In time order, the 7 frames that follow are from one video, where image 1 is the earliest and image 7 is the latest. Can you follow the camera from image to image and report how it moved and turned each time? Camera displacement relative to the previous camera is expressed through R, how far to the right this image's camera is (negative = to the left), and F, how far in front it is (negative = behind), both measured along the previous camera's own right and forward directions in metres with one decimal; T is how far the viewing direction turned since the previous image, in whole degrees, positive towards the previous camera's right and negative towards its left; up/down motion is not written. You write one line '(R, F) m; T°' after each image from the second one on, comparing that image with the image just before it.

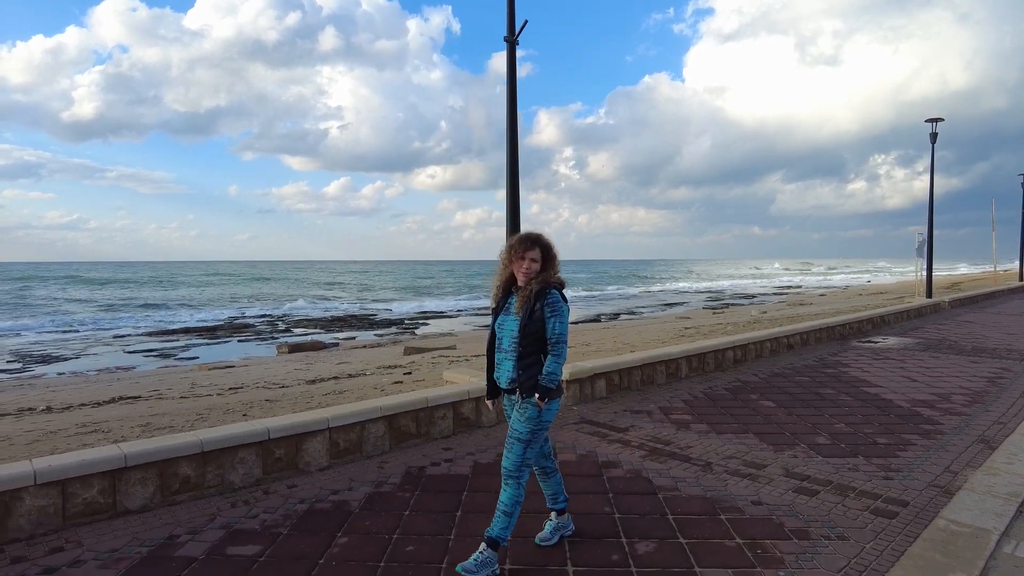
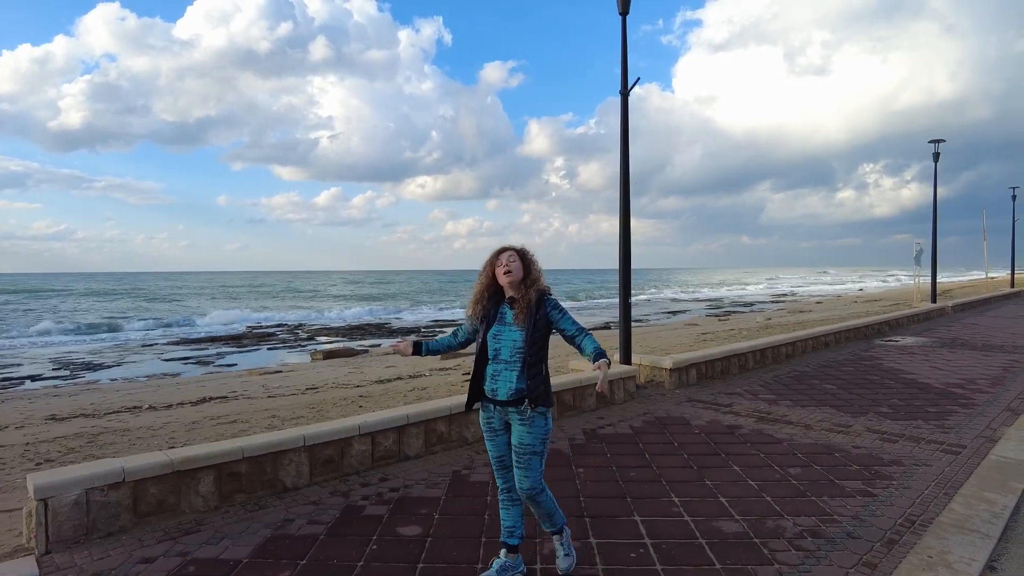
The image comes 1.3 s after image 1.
(-1.5, -1.3) m; +1°
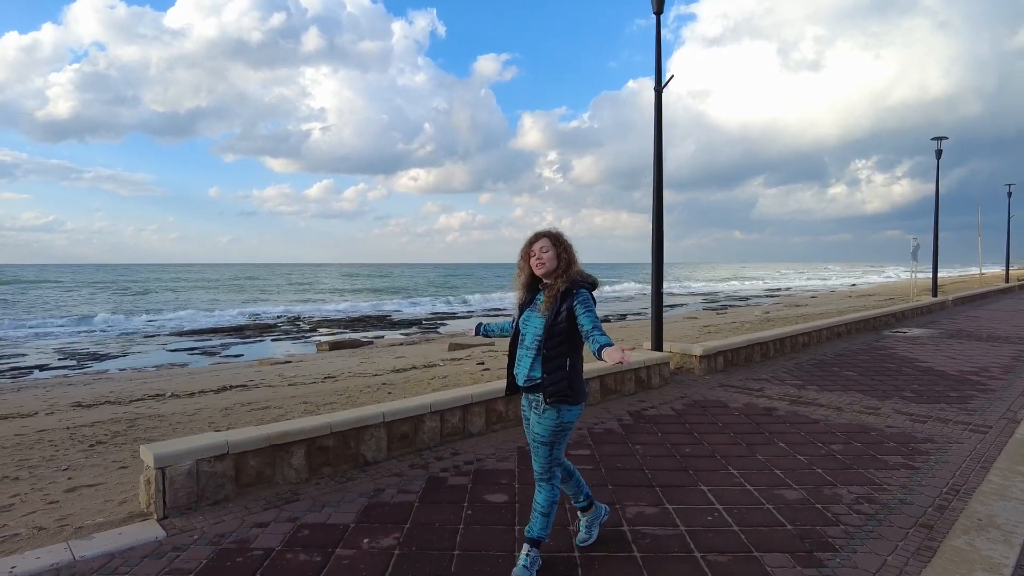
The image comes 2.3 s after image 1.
(-0.5, -0.2) m; +1°
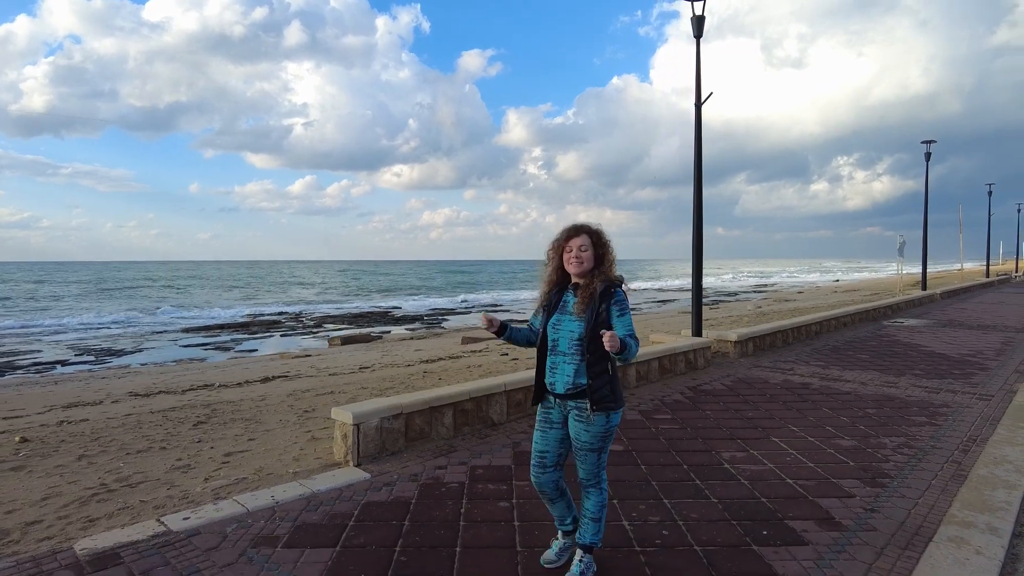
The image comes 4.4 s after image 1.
(-1.0, -0.9) m; +1°
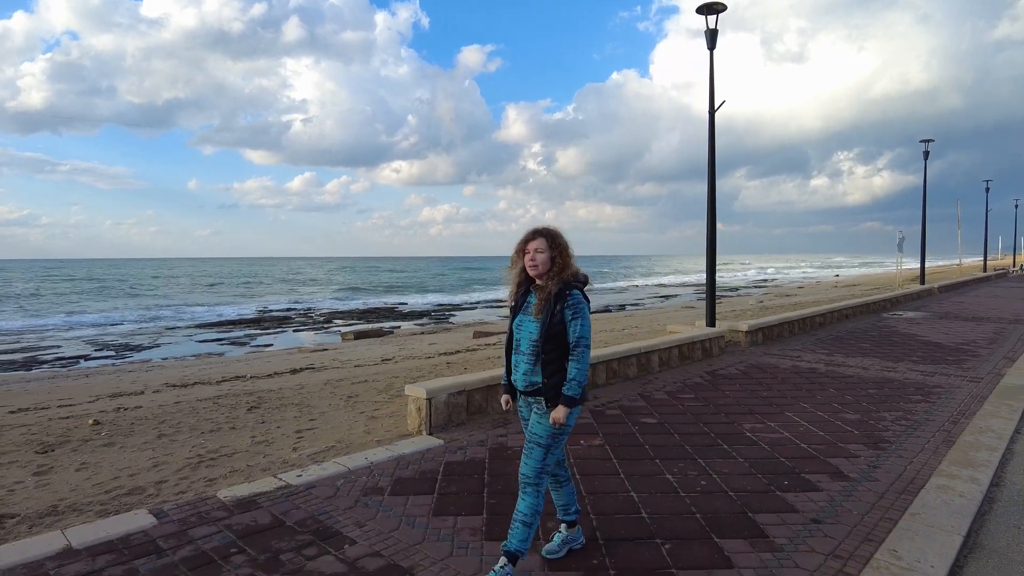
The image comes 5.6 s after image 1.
(-0.4, -0.6) m; 0°
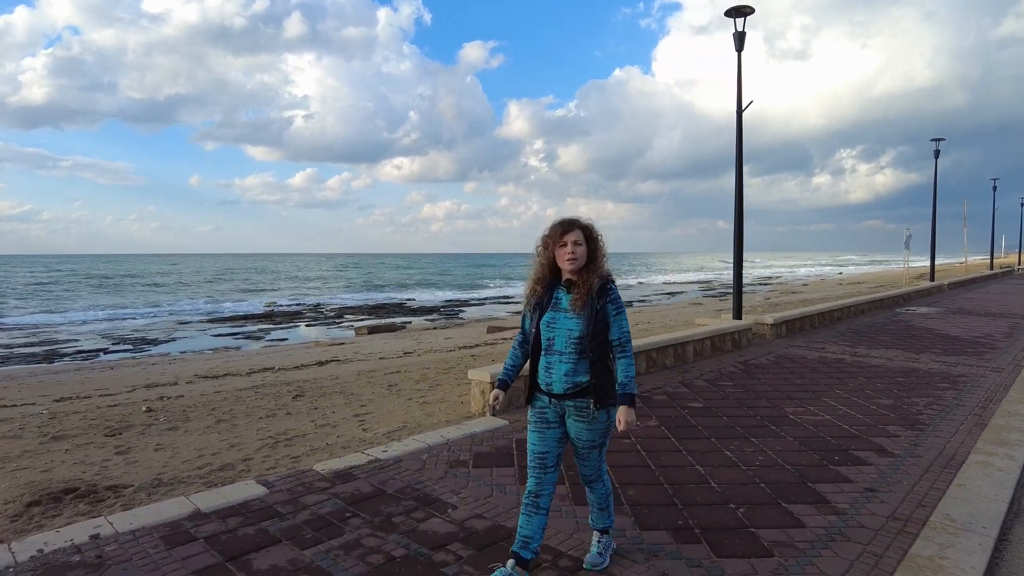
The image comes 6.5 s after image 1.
(-0.5, -0.3) m; 0°
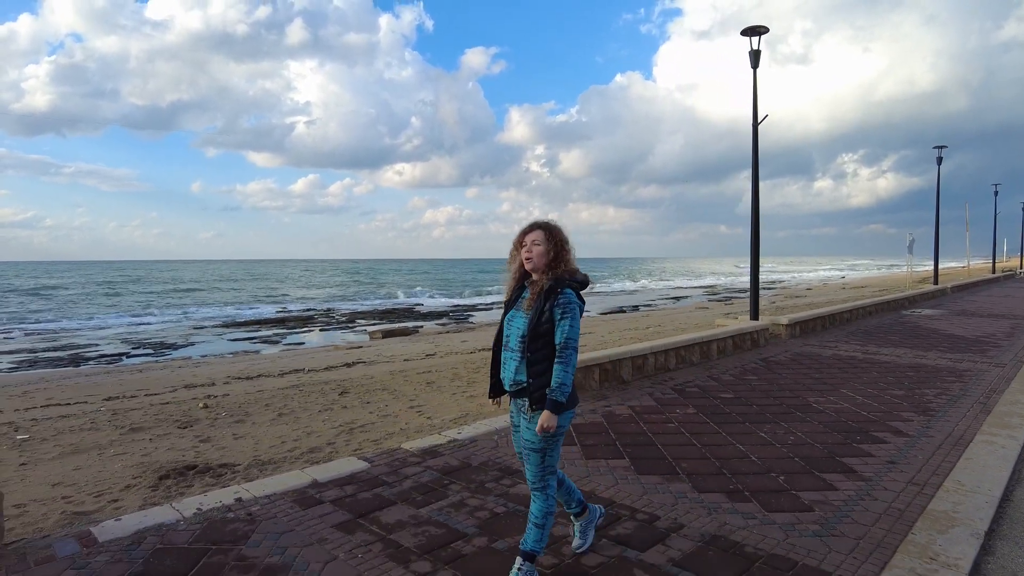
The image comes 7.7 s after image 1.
(-0.5, -0.6) m; 0°
